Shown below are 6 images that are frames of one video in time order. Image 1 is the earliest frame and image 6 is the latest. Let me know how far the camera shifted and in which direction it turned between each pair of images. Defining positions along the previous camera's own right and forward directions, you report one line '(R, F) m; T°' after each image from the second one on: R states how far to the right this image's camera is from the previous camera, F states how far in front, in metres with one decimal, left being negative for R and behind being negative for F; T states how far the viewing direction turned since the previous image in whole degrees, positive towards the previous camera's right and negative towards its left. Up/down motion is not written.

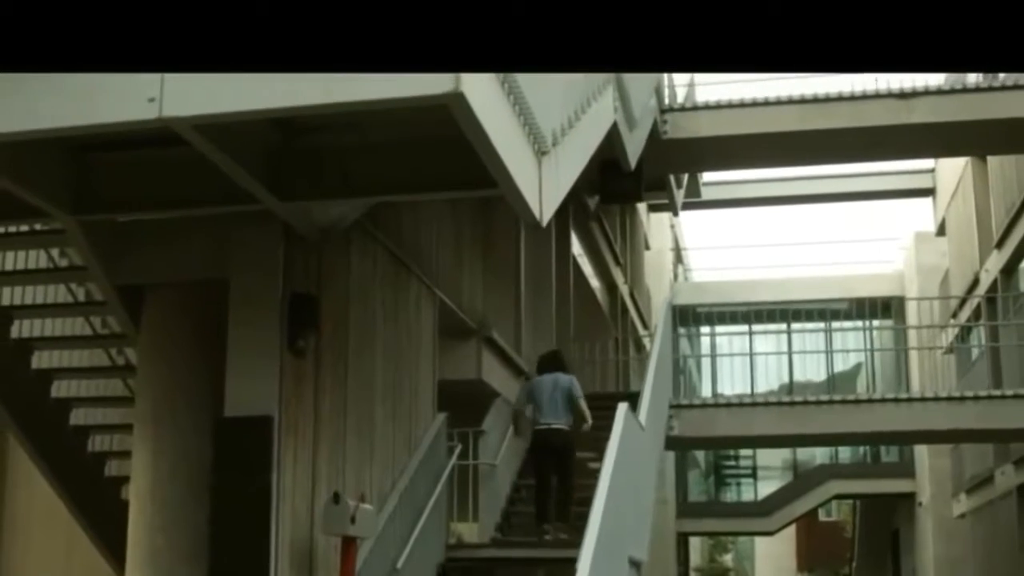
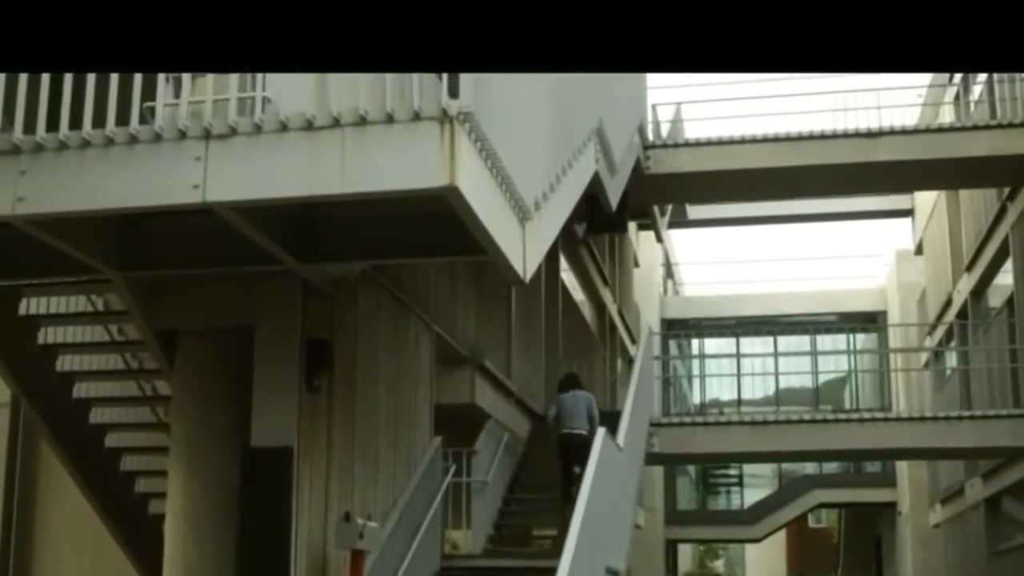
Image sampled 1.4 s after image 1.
(0.0, -1.0) m; 0°
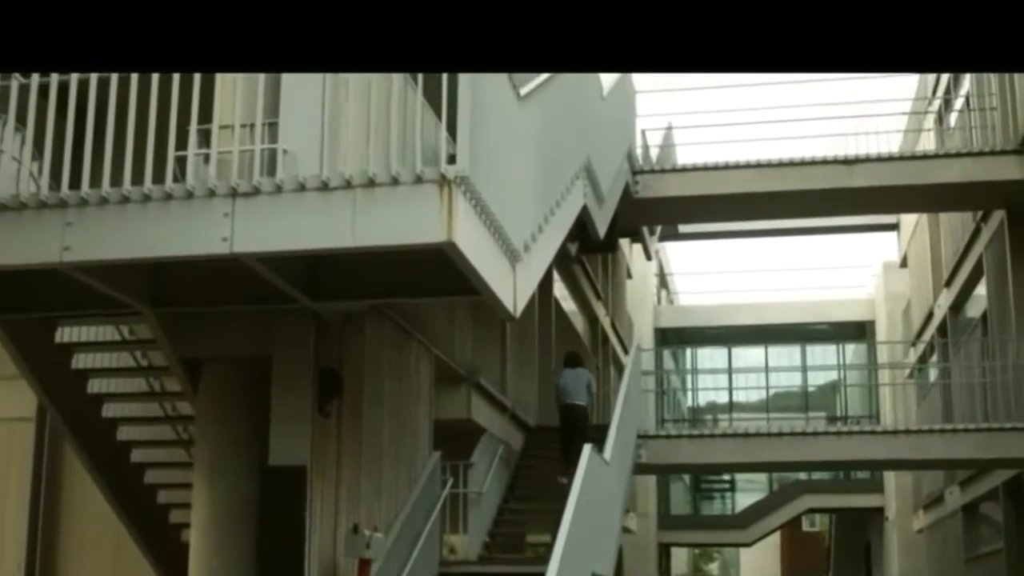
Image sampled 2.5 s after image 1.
(0.0, -0.8) m; 0°
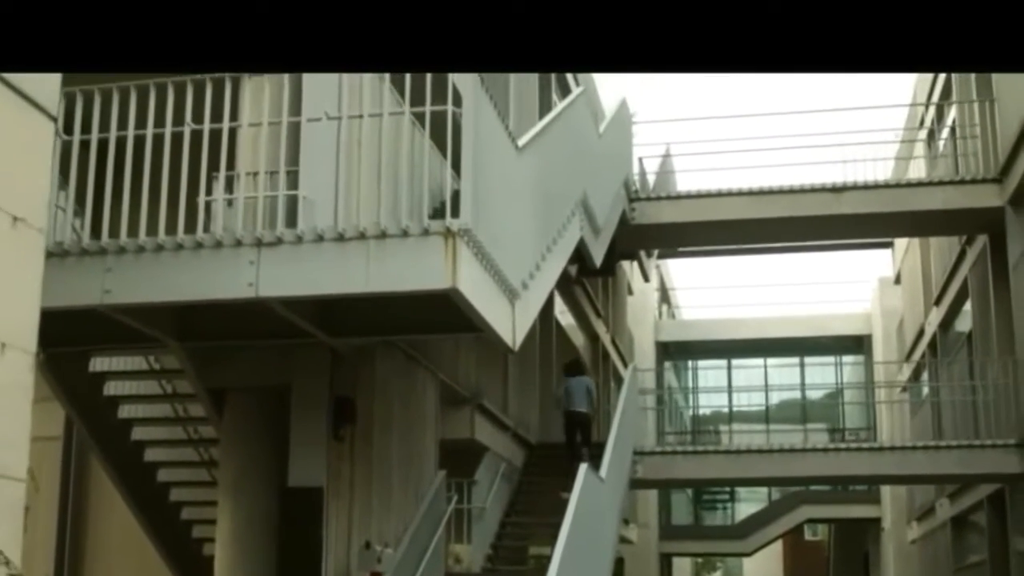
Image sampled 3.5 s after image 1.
(0.0, -0.8) m; 0°
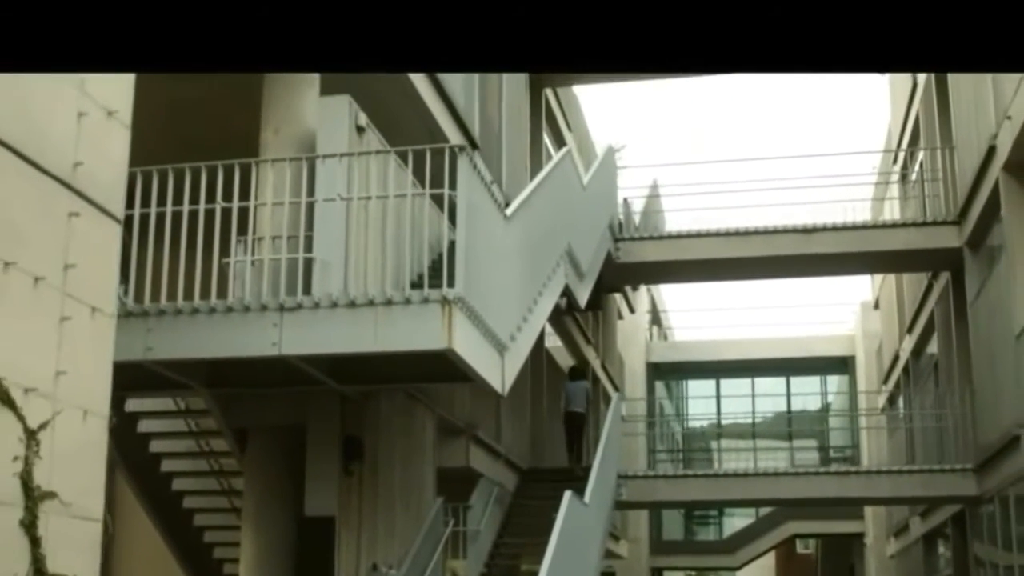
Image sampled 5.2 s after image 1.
(+0.1, -1.3) m; 0°
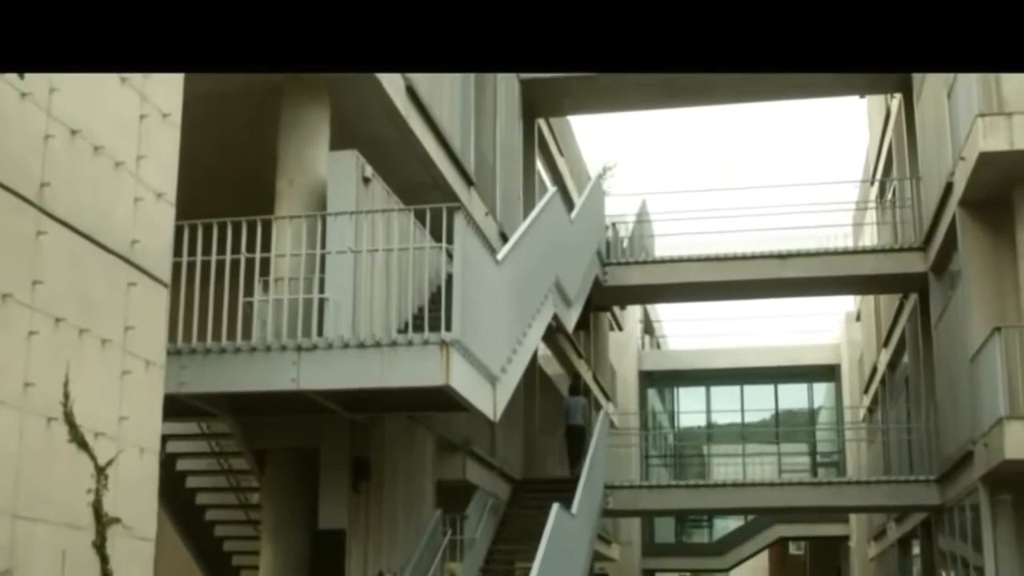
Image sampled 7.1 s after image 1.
(+0.1, -1.3) m; 0°
